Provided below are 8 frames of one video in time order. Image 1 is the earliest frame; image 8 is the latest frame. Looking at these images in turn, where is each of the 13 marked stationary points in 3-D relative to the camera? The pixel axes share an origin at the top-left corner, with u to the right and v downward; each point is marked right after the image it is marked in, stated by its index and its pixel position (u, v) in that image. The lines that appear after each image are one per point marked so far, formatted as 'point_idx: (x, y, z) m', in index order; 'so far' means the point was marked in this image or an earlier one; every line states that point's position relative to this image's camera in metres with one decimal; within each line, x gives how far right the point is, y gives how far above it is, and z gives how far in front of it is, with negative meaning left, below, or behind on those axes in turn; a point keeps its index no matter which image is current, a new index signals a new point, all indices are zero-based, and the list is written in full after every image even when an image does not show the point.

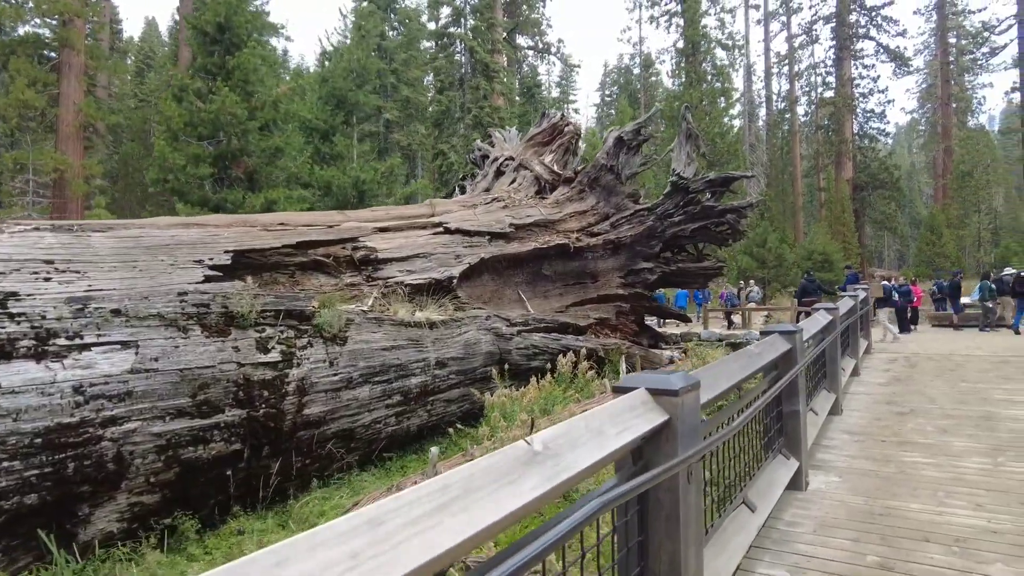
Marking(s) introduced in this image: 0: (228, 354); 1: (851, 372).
0: (-2.3, -0.5, +5.2) m
1: (+3.7, -0.9, +7.1) m
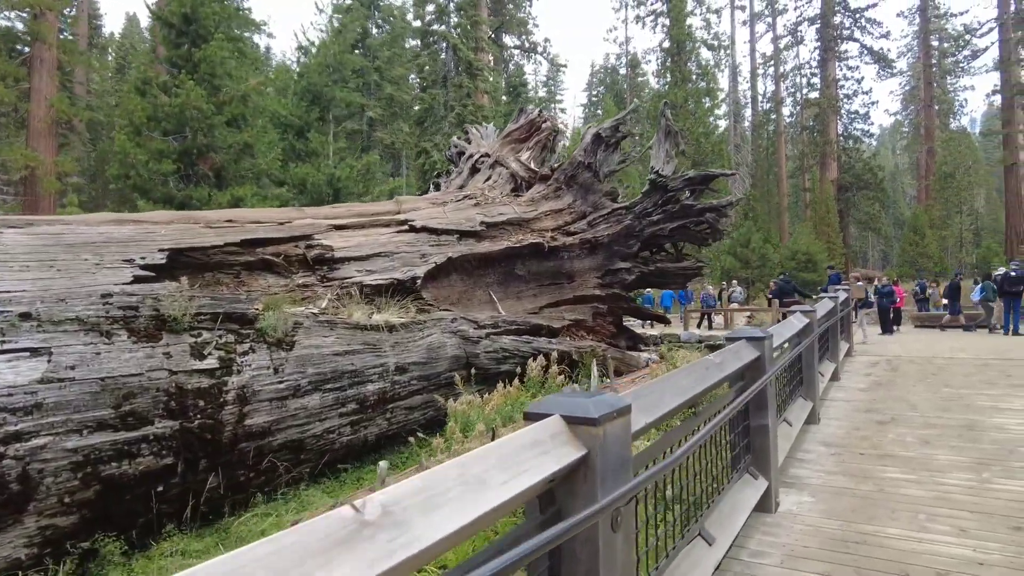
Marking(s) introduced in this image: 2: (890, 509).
0: (-2.7, -0.5, +4.8) m
1: (+3.4, -0.9, +6.8) m
2: (+2.0, -1.2, +3.5) m
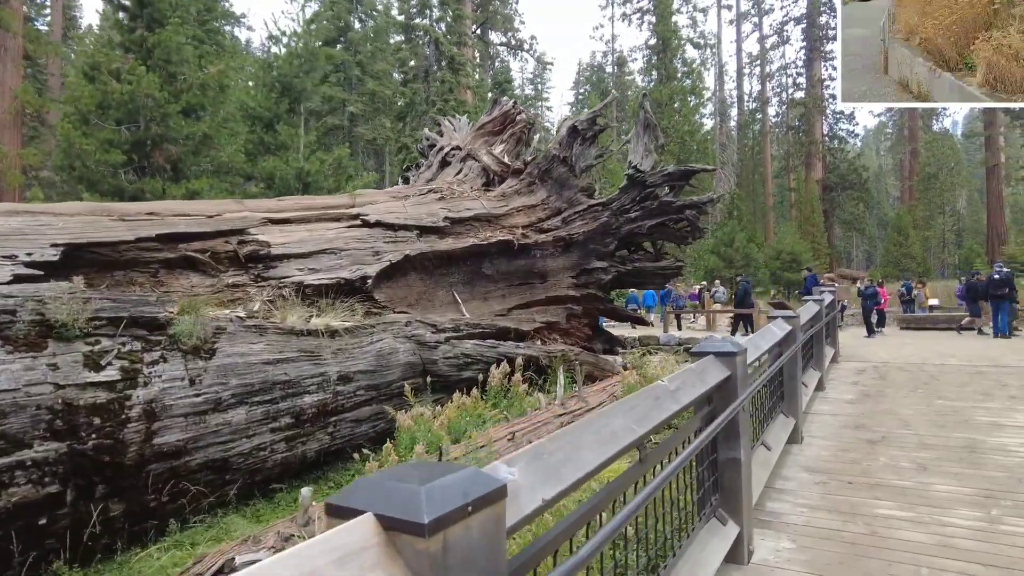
0: (-3.0, -0.6, +4.1) m
1: (+2.9, -1.0, +6.2) m
2: (+1.7, -1.2, +2.9) m
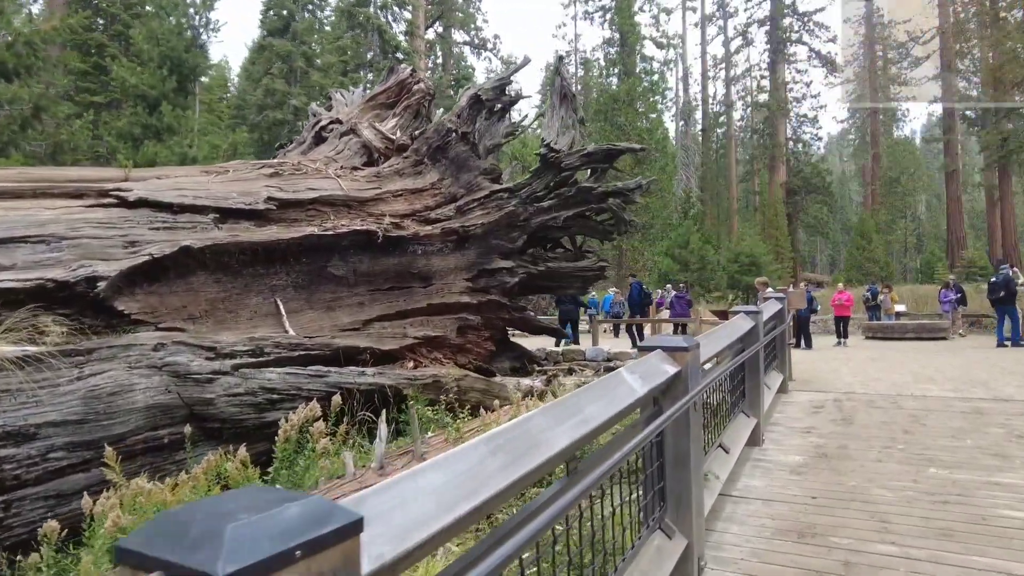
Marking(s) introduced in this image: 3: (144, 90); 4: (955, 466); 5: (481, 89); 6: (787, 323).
0: (-4.4, -0.6, +1.8) m
1: (+1.5, -1.0, +4.1) m
2: (+0.4, -1.2, +0.7) m
3: (-9.0, +4.9, +15.8) m
4: (+2.7, -1.1, +3.8) m
5: (-0.5, +3.0, +9.7) m
6: (+2.7, -0.4, +6.4) m
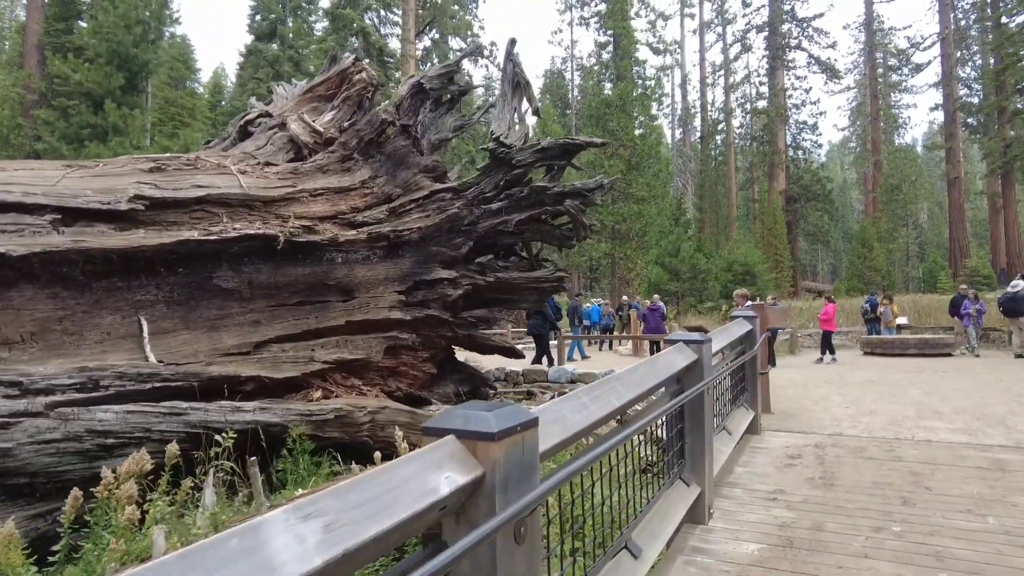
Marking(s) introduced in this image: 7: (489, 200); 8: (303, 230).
0: (-5.1, -0.6, +0.6) m
1: (+0.8, -1.1, +2.9) m
2: (-0.4, -1.3, -0.4) m
3: (-9.7, +4.6, +14.8) m
4: (+1.9, -1.2, +2.6) m
5: (-1.2, +2.8, +8.6) m
6: (+2.0, -0.5, +5.2) m
7: (-0.3, +1.1, +8.2) m
8: (-2.2, +0.6, +6.7) m
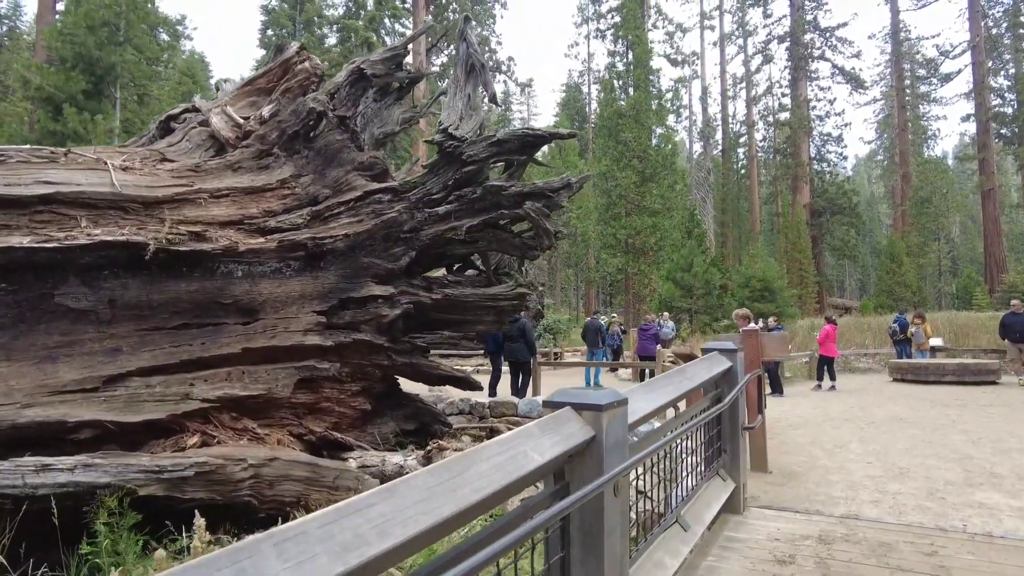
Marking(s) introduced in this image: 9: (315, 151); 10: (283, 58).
0: (-5.9, -0.7, -0.5) m
1: (0.0, -1.2, +1.5) m
2: (-1.2, -1.3, -1.8) m
3: (-10.0, +4.2, +13.9) m
4: (+1.2, -1.2, +1.2) m
5: (-1.7, +2.6, +7.4) m
6: (+1.4, -0.6, +3.8) m
7: (-0.8, +0.9, +6.9) m
8: (-2.8, +0.4, +5.5) m
9: (-2.1, +1.4, +6.8) m
10: (-3.1, +3.1, +8.6) m
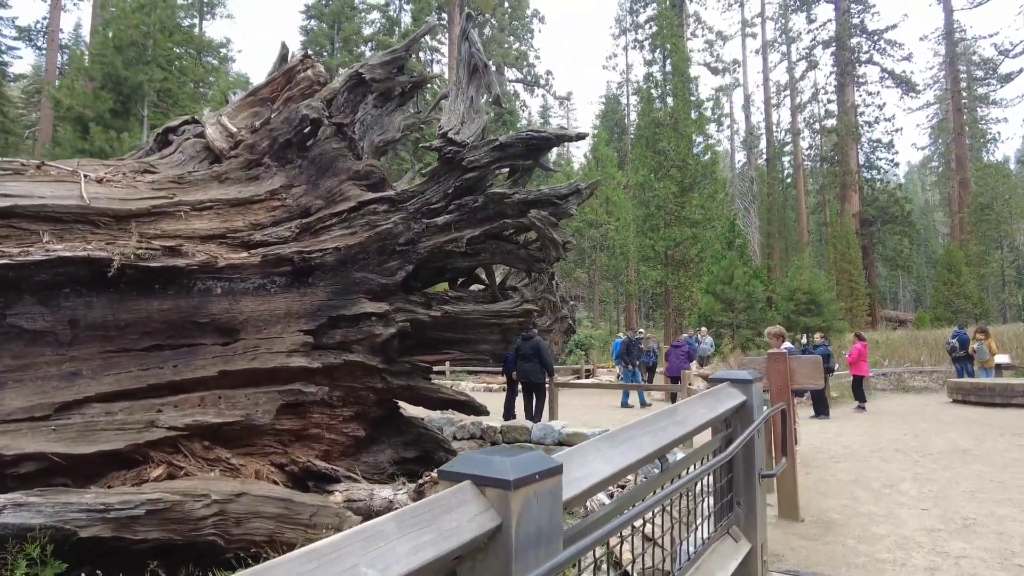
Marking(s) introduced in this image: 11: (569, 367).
0: (-6.3, -0.7, -0.7) m
1: (-0.3, -1.2, +1.0) m
2: (-1.7, -1.3, -2.3) m
3: (-9.5, +3.9, +14.0) m
4: (+0.9, -1.3, +0.5) m
5: (-1.6, +2.4, +7.0) m
6: (+1.2, -0.7, +3.2) m
7: (-0.8, +0.8, +6.4) m
8: (-2.8, +0.3, +5.1) m
9: (-2.1, +1.3, +6.4) m
10: (-2.9, +2.9, +8.3) m
11: (+1.6, -2.2, +17.8) m
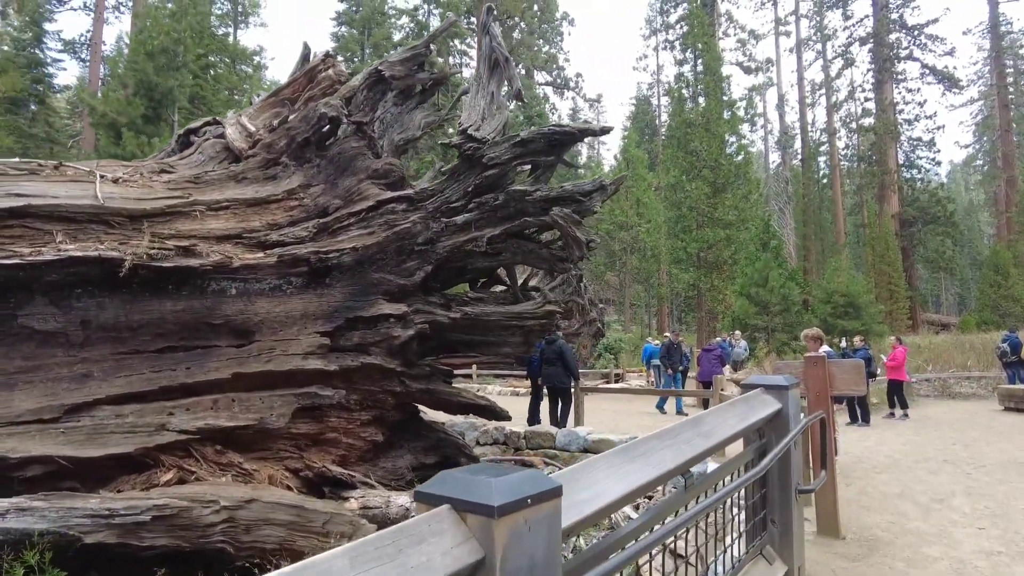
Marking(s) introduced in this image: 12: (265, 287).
0: (-6.5, -0.7, -0.6) m
1: (-0.3, -1.2, +0.8) m
2: (-1.9, -1.2, -2.4) m
3: (-8.9, +3.8, +14.3) m
4: (+0.8, -1.2, +0.3) m
5: (-1.4, +2.4, +6.8) m
6: (+1.3, -0.7, +2.9) m
7: (-0.6, +0.8, +6.2) m
8: (-2.6, +0.3, +5.0) m
9: (-1.9, +1.3, +6.3) m
10: (-2.6, +2.9, +8.2) m
11: (+2.3, -2.3, +17.5) m
12: (-2.1, 0.0, +5.5) m
